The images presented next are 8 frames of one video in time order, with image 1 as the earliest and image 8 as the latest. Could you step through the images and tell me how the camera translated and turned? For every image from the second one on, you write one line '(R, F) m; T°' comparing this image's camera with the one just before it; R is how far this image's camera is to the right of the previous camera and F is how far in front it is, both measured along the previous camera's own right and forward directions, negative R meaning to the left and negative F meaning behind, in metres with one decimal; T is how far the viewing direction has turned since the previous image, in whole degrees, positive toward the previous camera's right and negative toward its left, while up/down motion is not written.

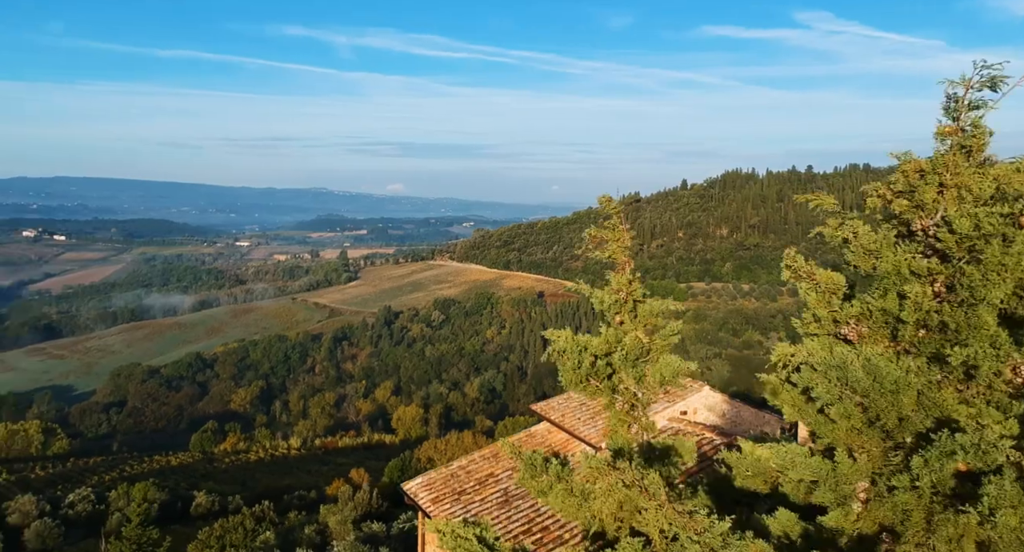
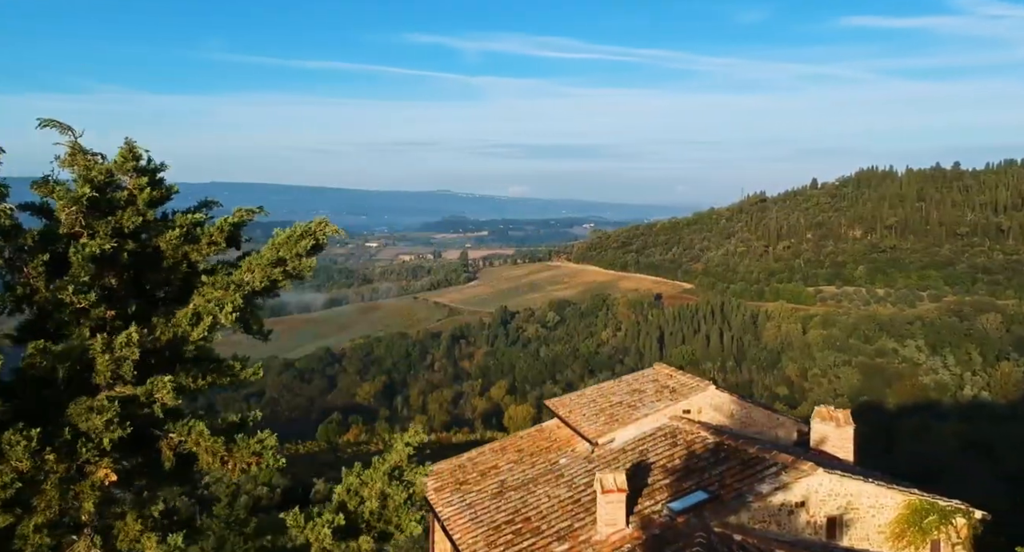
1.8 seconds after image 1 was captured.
(+1.3, -0.1) m; -8°
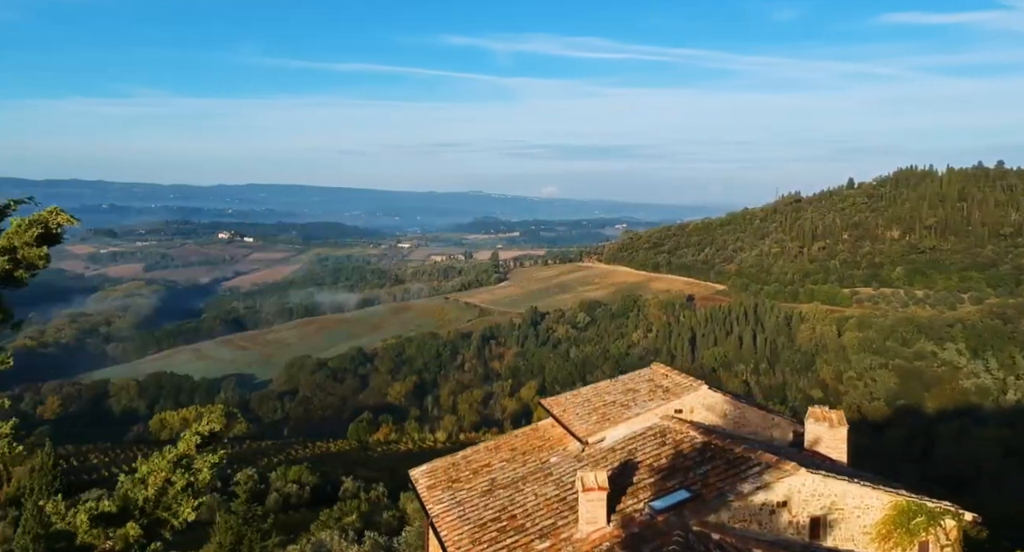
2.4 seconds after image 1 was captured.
(+0.4, 0.0) m; -2°
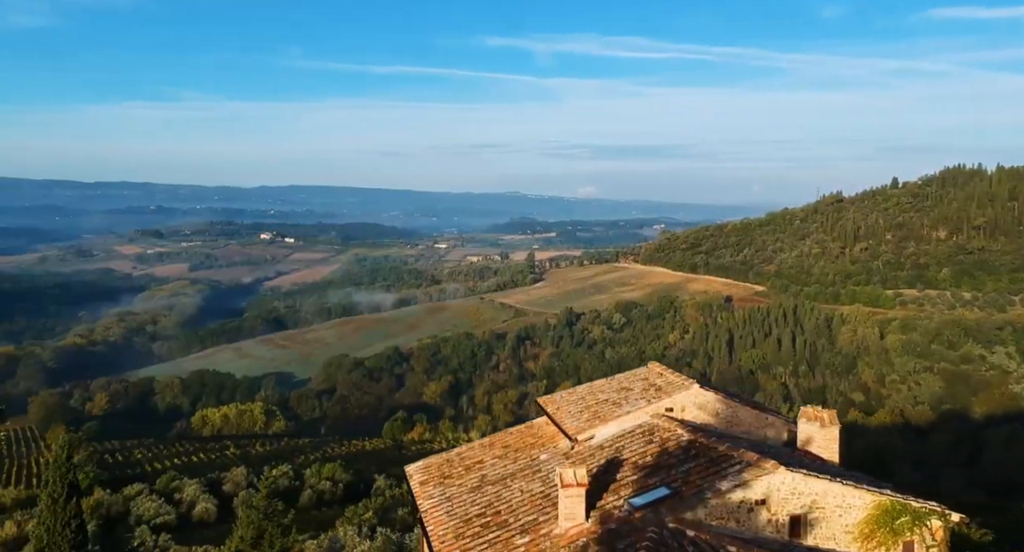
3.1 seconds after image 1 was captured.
(+0.4, -0.1) m; -2°
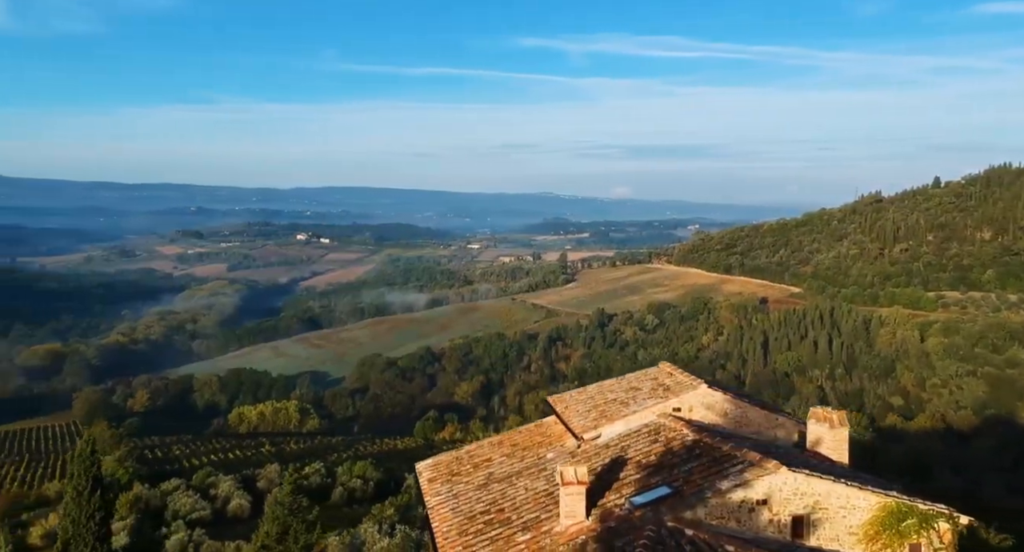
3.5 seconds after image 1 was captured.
(+0.2, 0.0) m; -2°
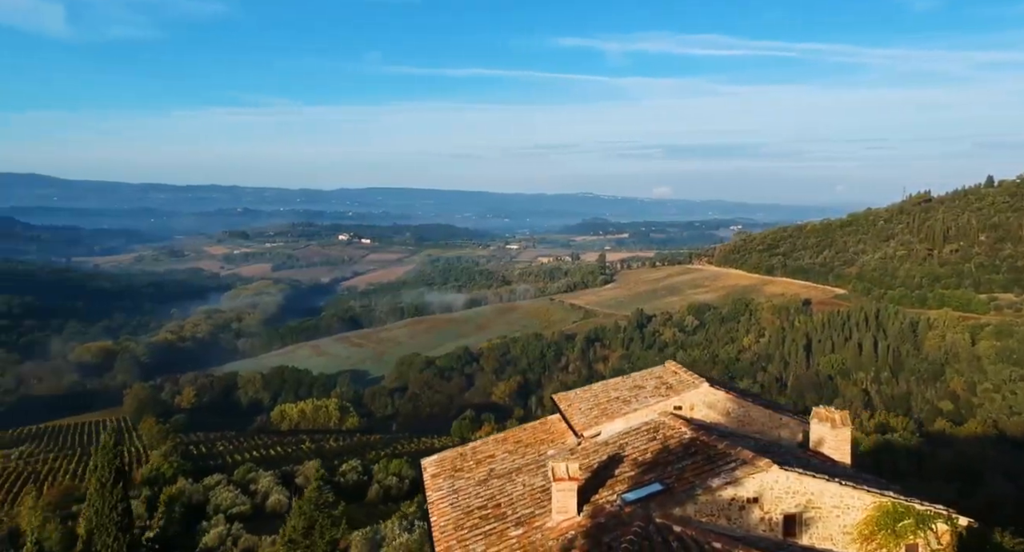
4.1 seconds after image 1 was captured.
(+0.3, -0.1) m; -2°
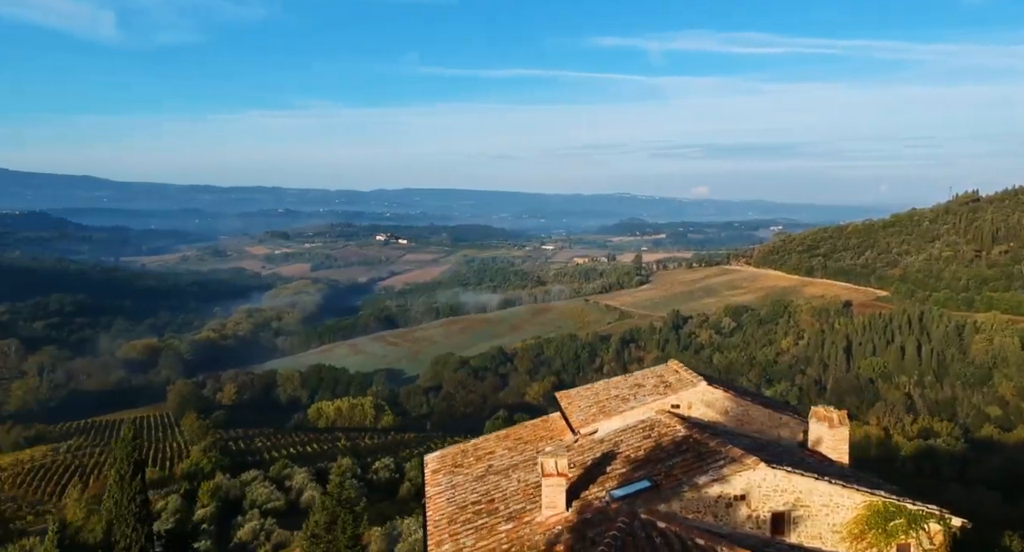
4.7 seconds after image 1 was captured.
(+0.3, -0.1) m; -2°
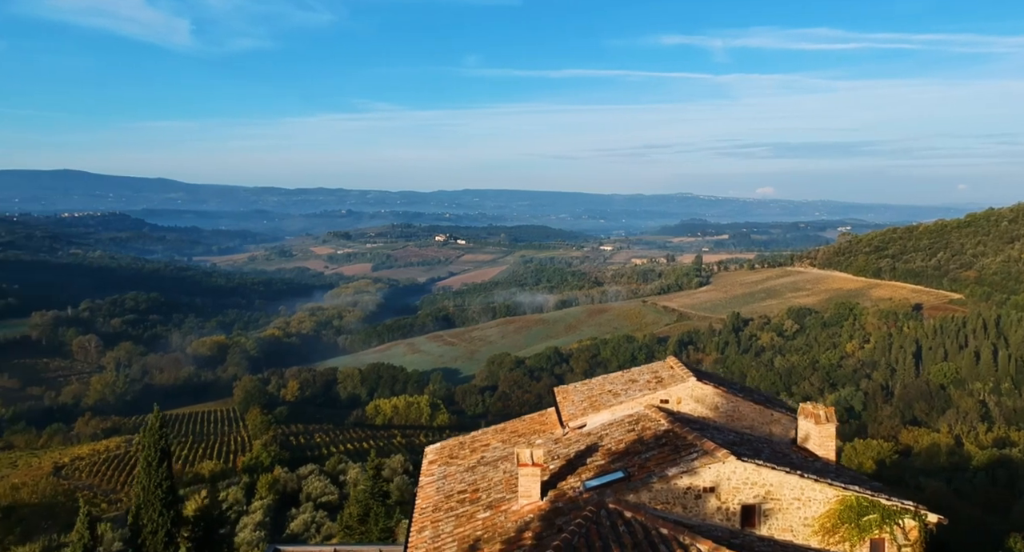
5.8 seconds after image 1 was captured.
(+0.6, -0.2) m; -3°
